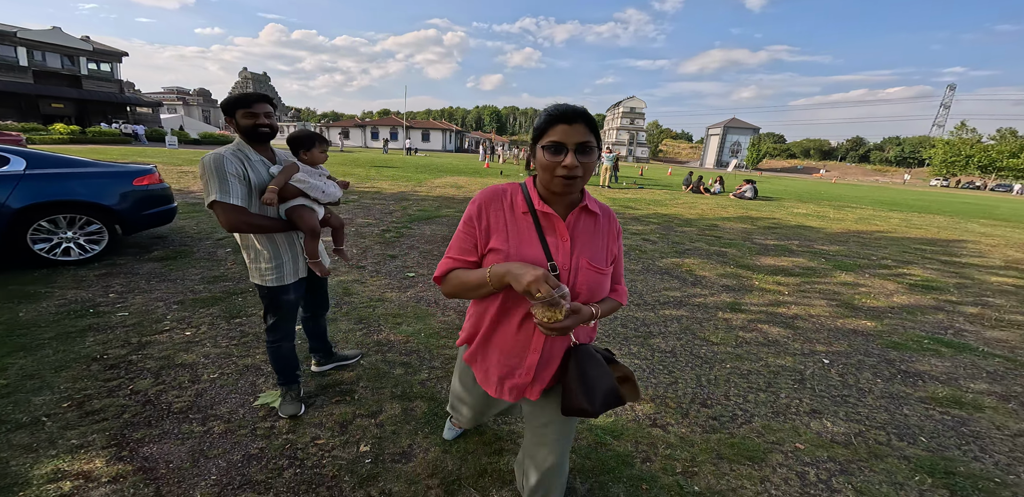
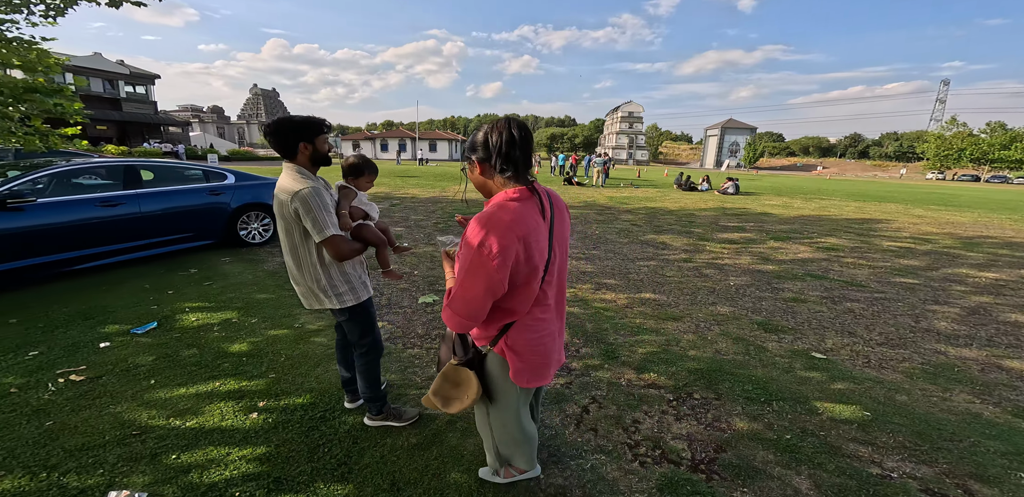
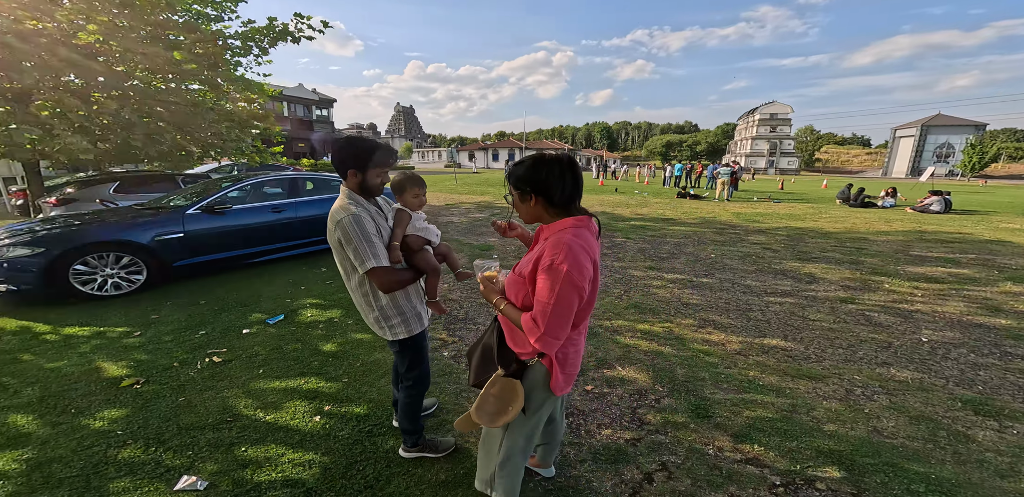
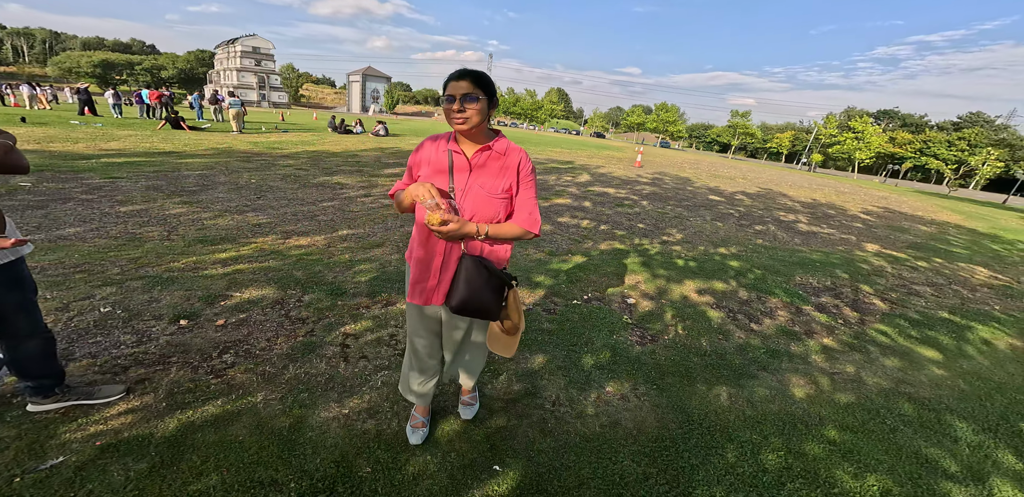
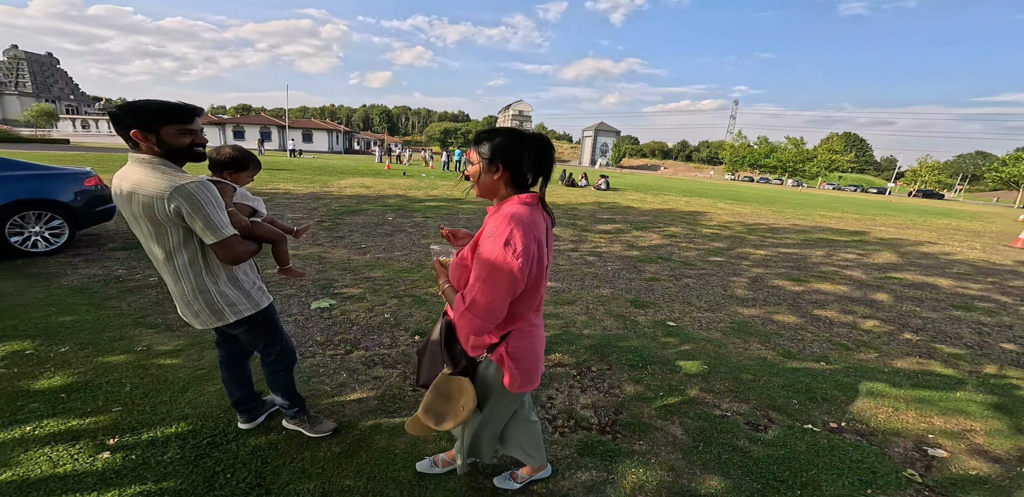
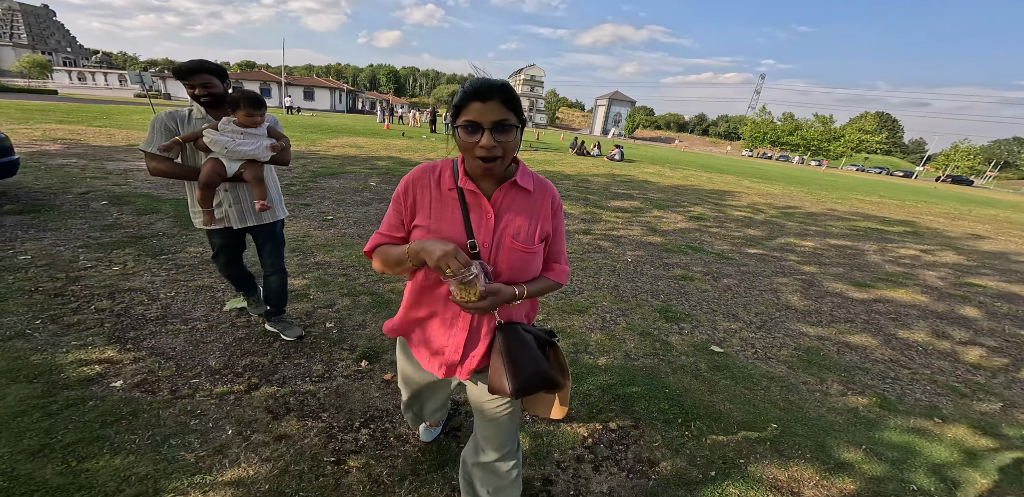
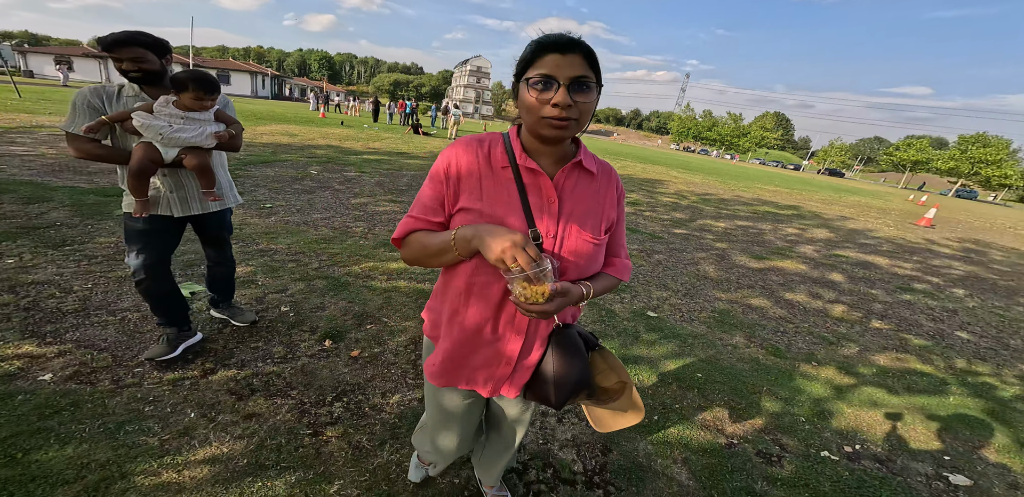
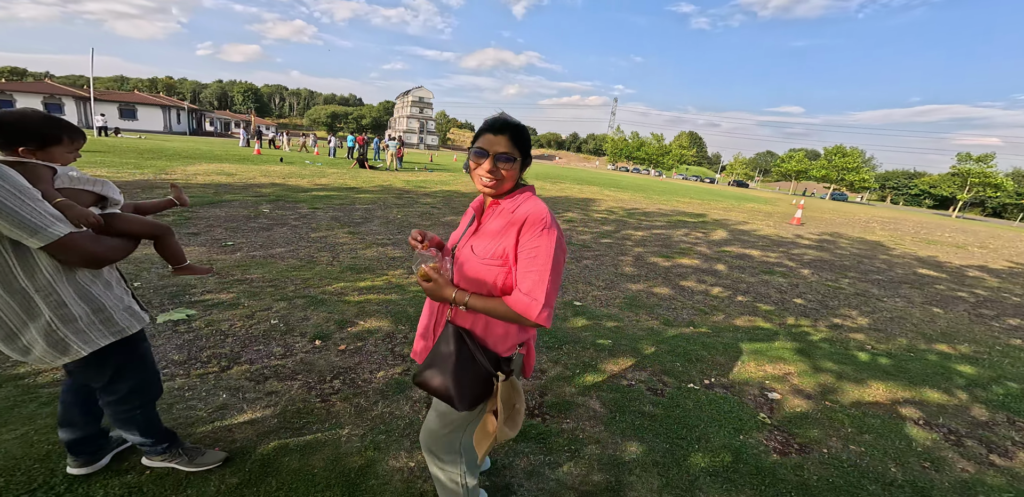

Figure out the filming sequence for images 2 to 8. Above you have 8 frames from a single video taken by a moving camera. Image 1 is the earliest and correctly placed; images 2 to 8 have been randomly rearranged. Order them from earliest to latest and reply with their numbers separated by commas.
6, 7, 4, 8, 5, 2, 3
